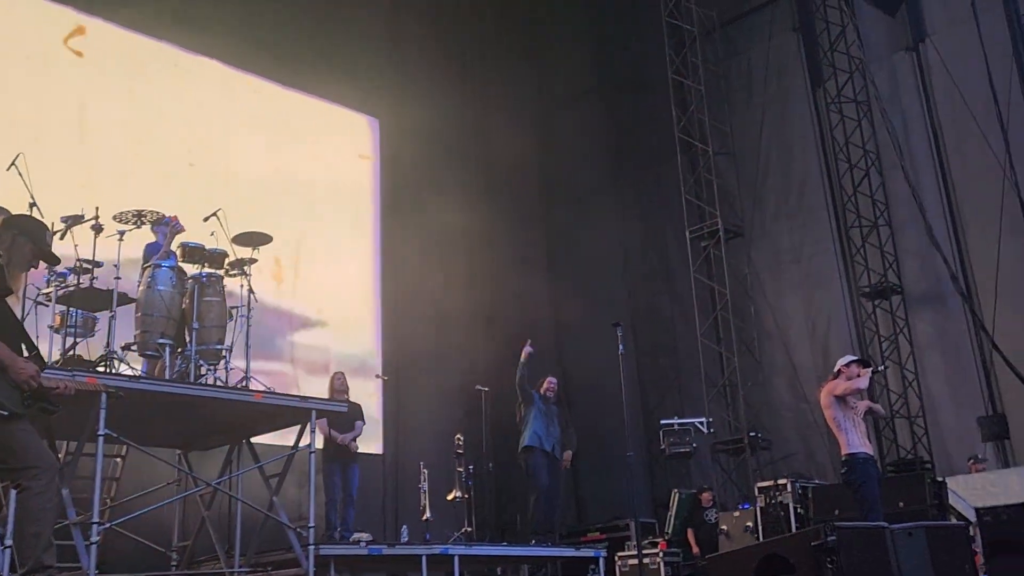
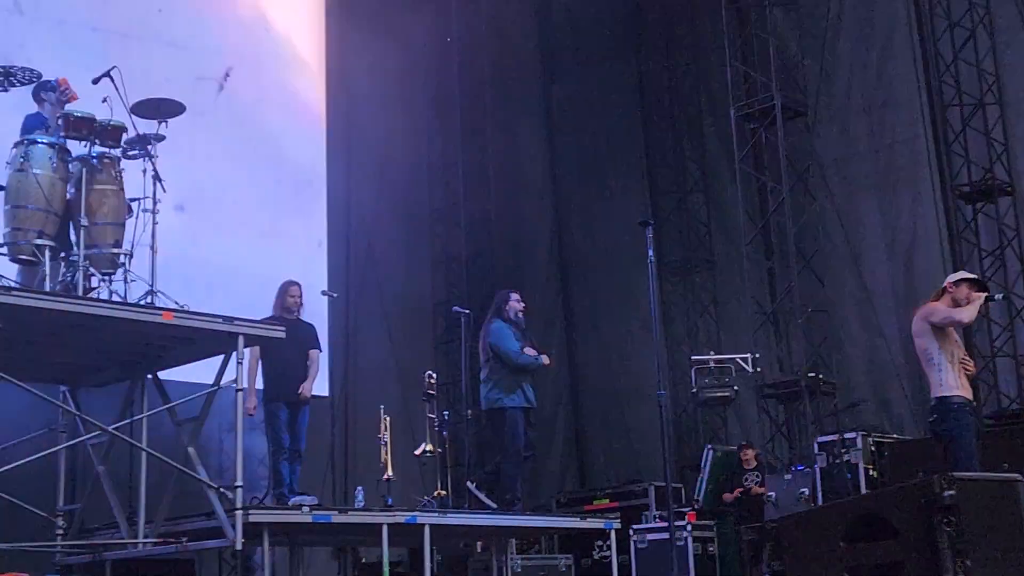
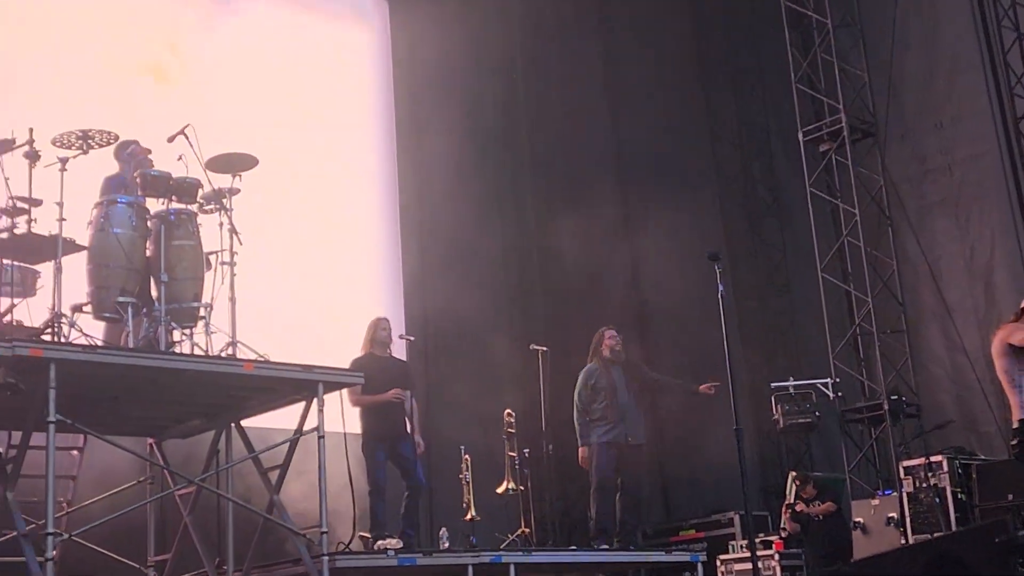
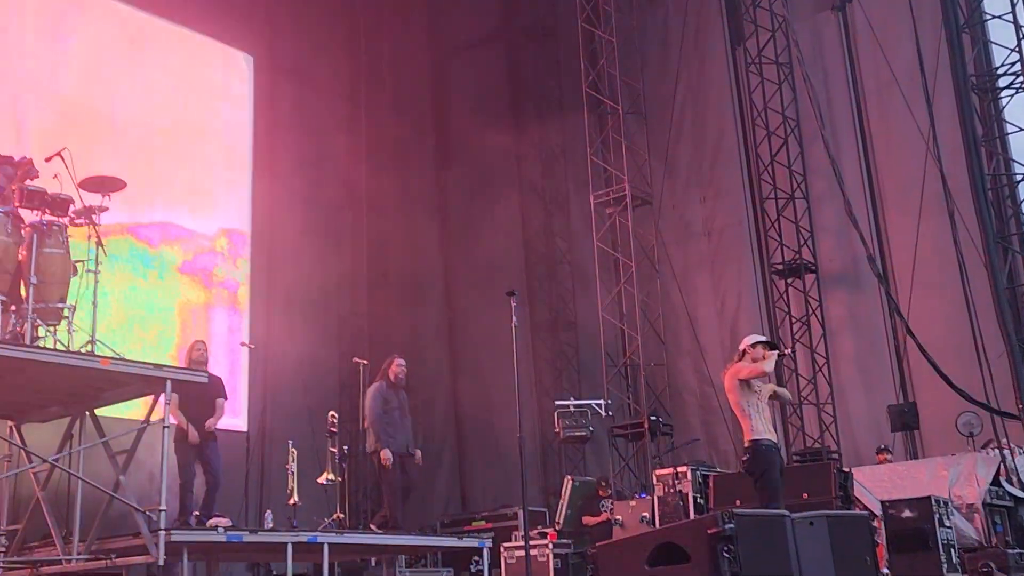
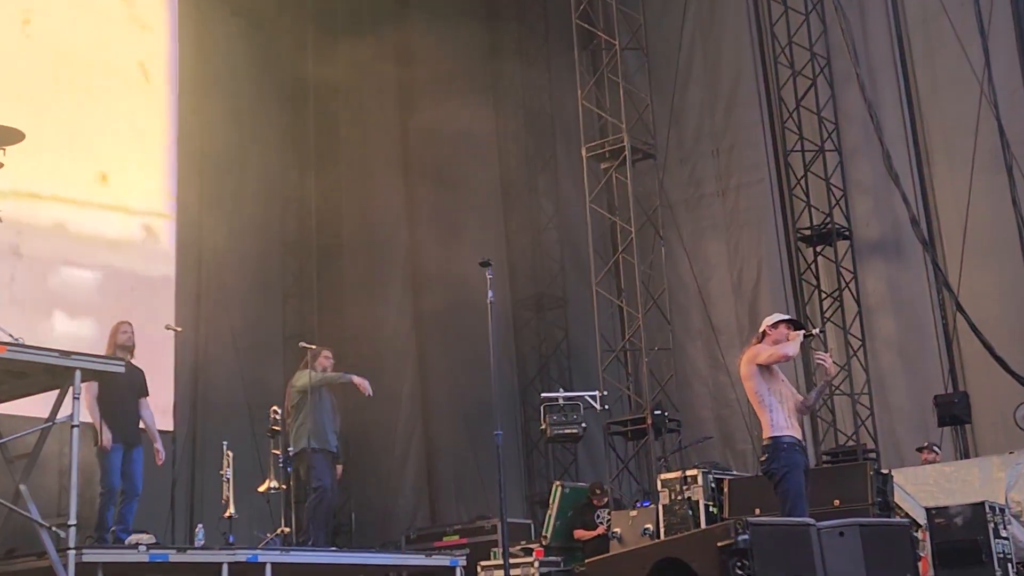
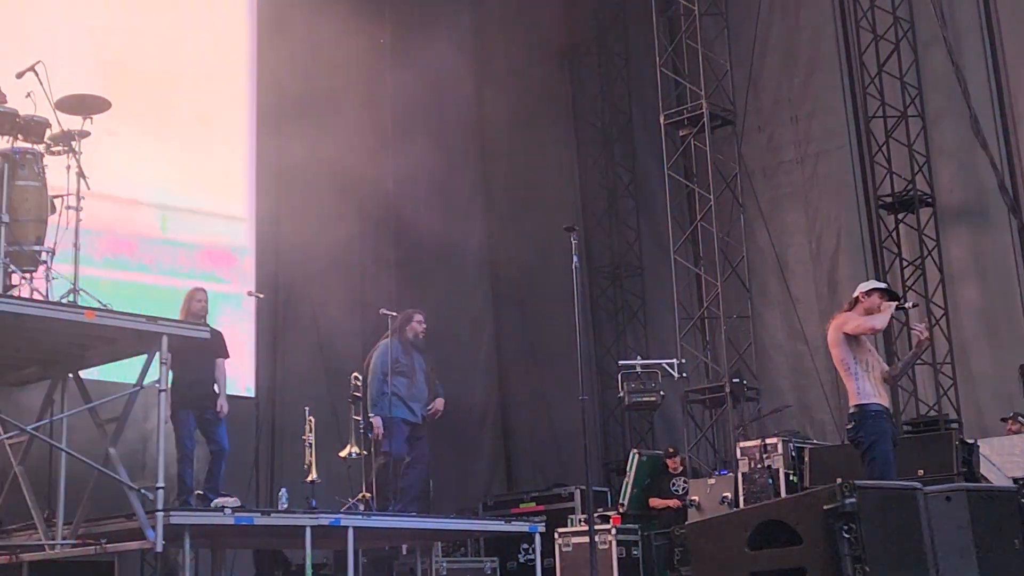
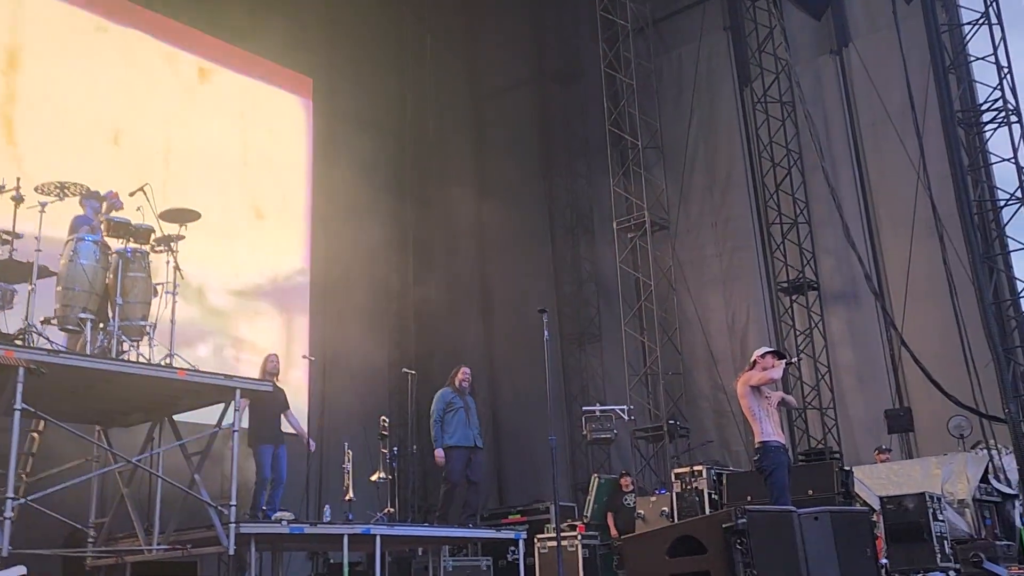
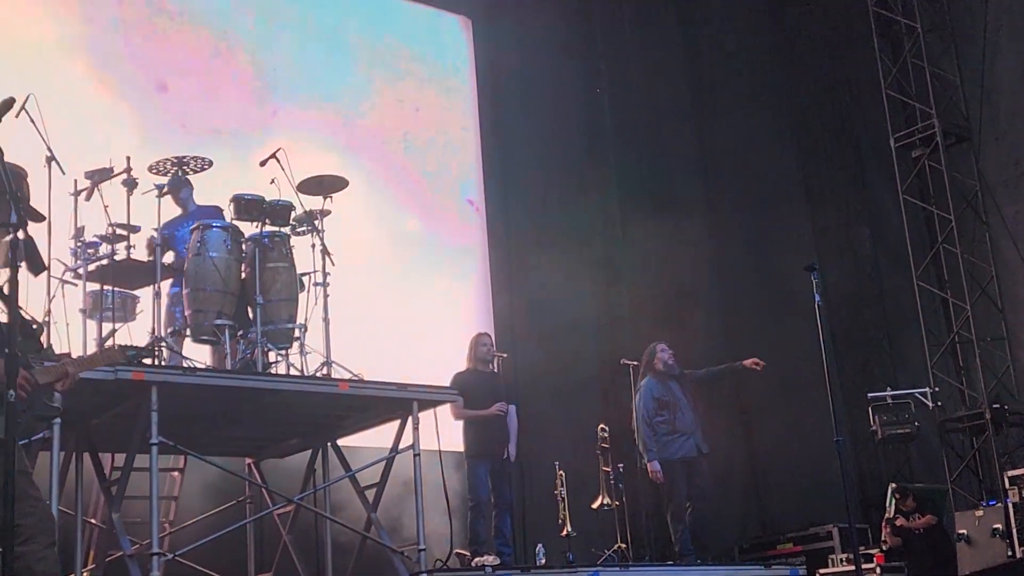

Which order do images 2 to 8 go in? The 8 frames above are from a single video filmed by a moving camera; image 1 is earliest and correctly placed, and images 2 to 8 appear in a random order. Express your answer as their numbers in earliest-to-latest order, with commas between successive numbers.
7, 4, 5, 6, 2, 3, 8
